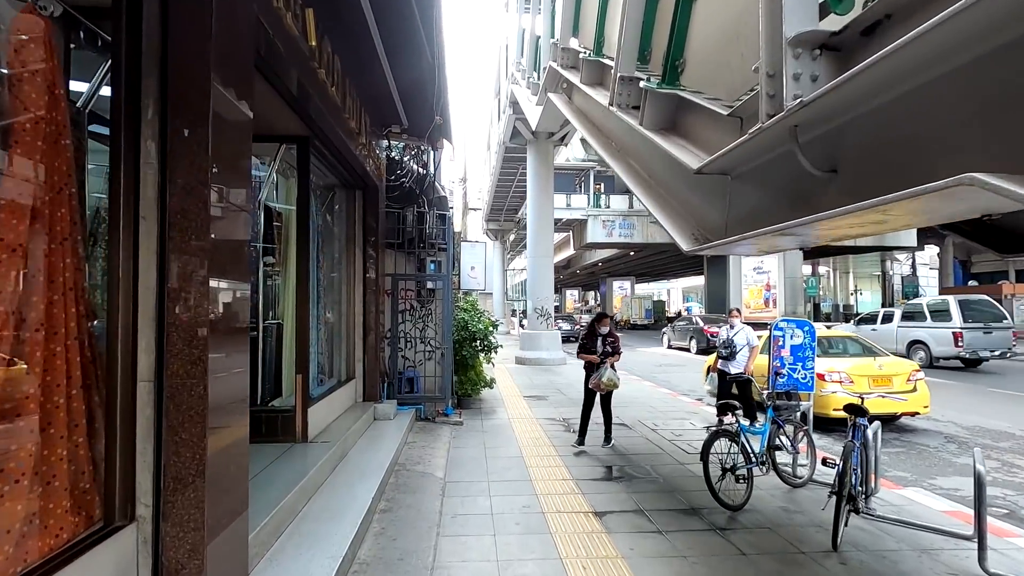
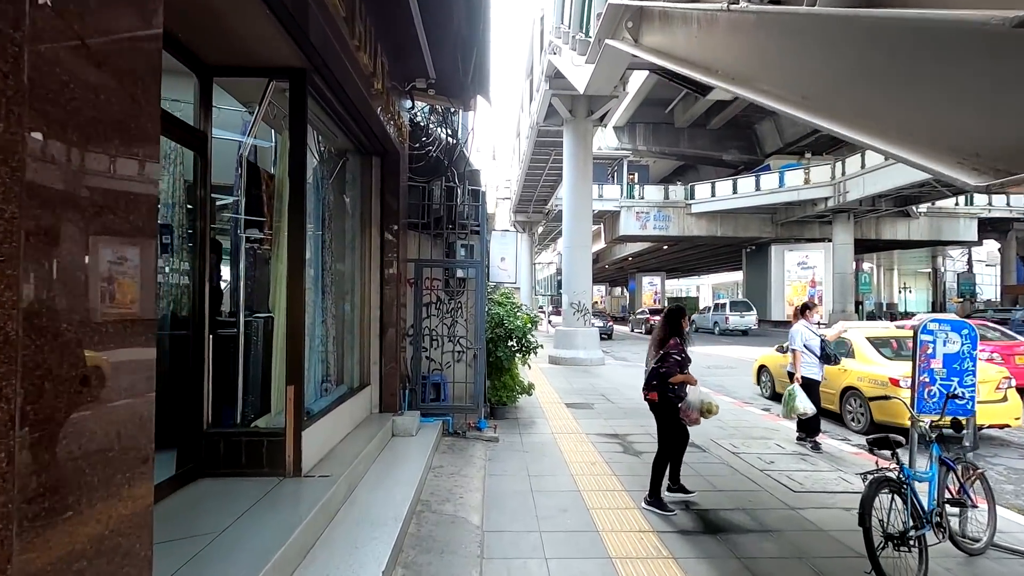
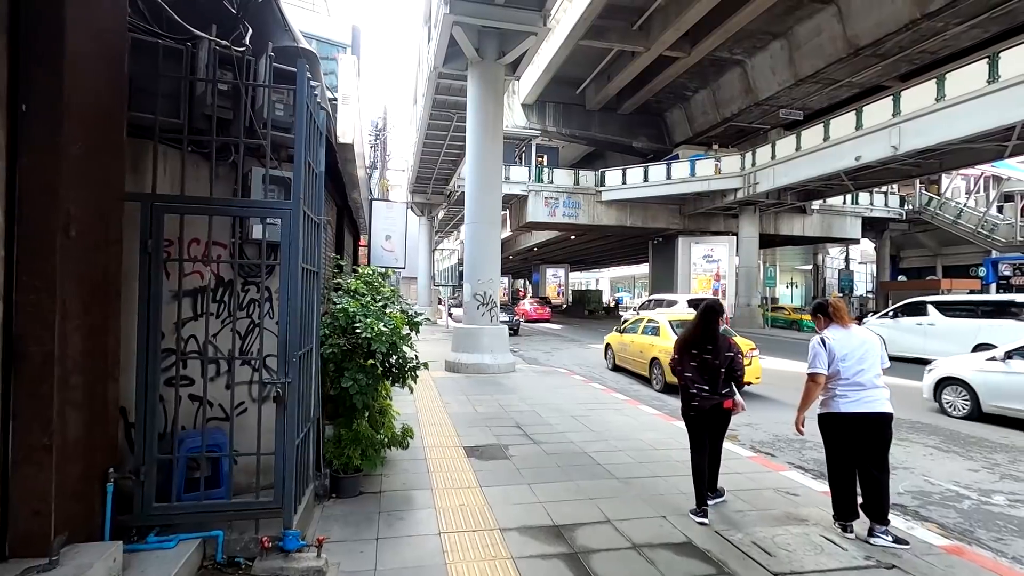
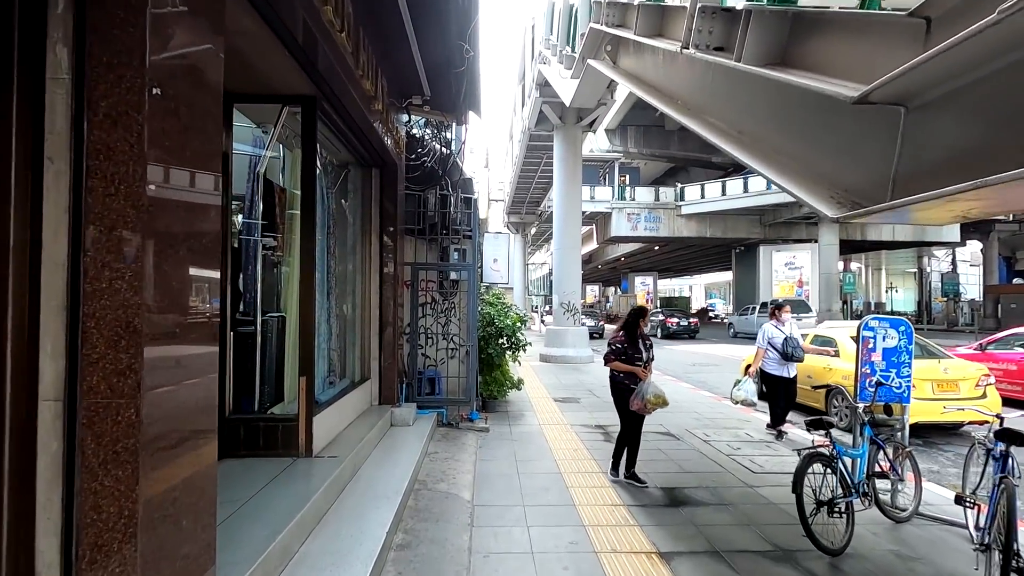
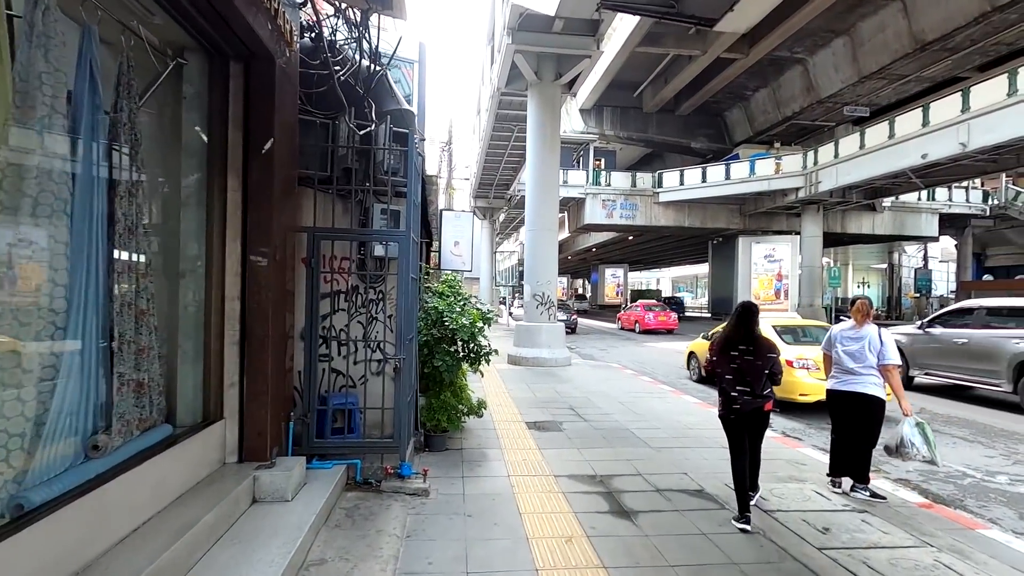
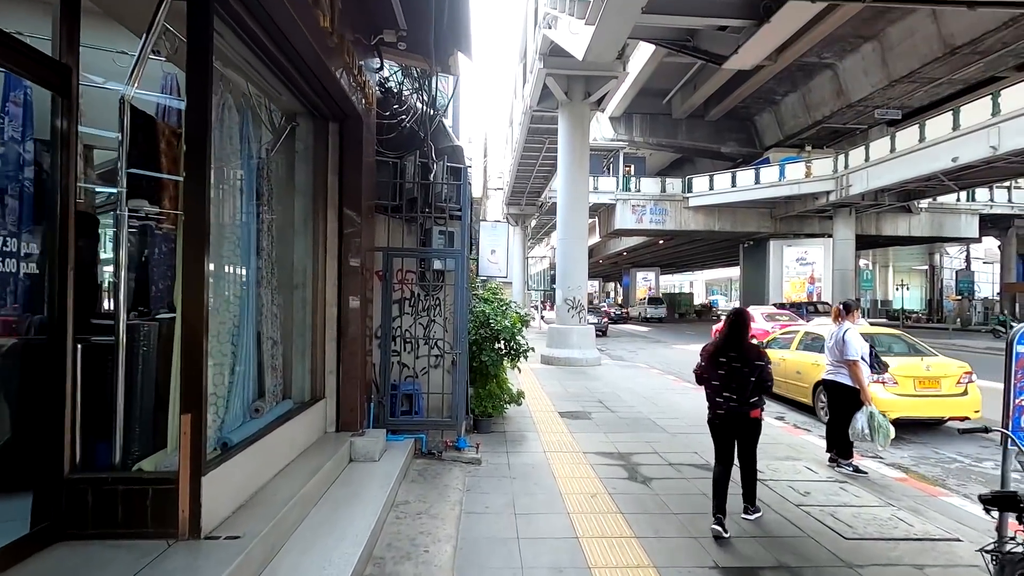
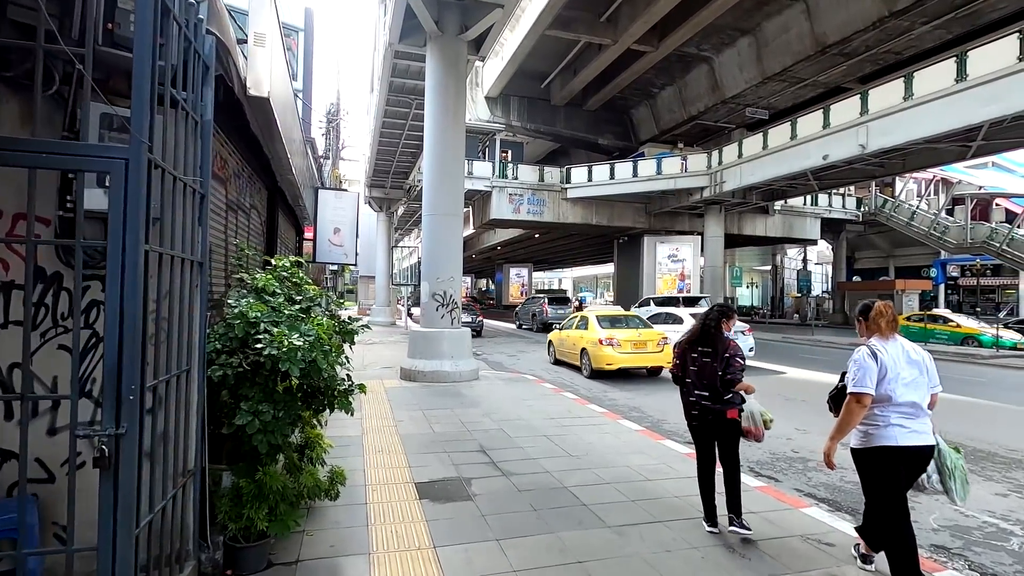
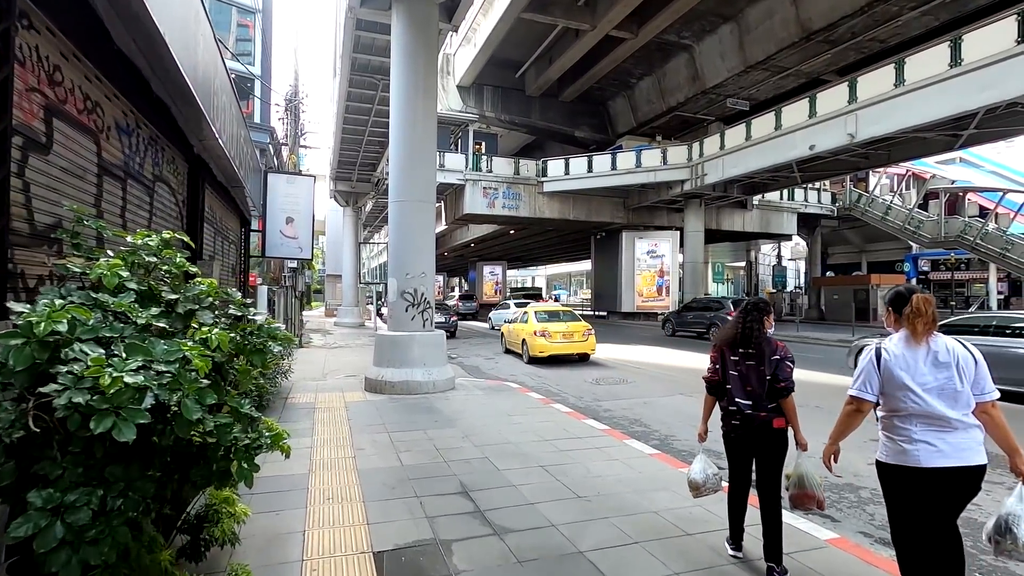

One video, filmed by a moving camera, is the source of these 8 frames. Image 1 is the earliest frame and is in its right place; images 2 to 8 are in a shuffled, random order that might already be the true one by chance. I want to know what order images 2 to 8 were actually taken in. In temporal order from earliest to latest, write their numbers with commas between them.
4, 2, 6, 5, 3, 7, 8
